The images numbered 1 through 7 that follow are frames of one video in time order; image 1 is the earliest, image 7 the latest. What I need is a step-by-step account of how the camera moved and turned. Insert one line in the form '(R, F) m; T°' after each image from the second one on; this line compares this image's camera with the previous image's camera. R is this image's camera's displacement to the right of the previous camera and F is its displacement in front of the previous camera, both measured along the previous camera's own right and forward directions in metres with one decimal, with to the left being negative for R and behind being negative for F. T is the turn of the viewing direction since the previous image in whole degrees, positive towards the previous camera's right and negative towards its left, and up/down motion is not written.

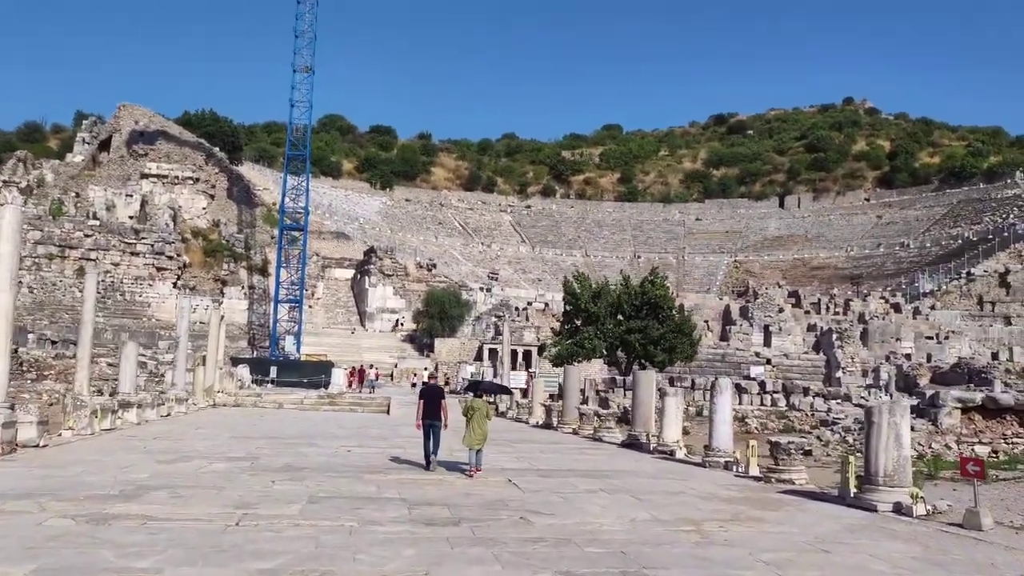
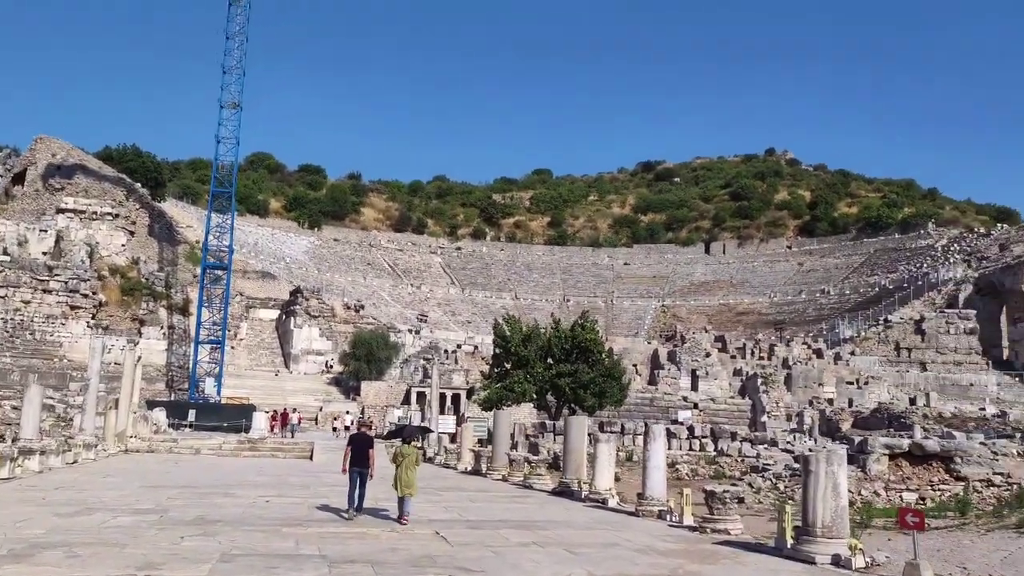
(0.0, +0.3) m; +4°
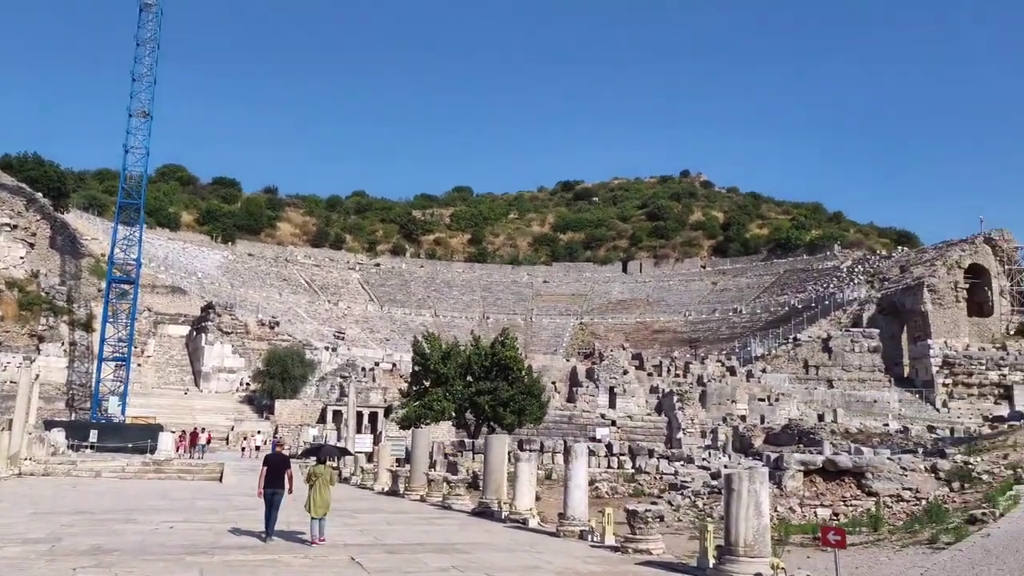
(0.0, +0.2) m; +5°
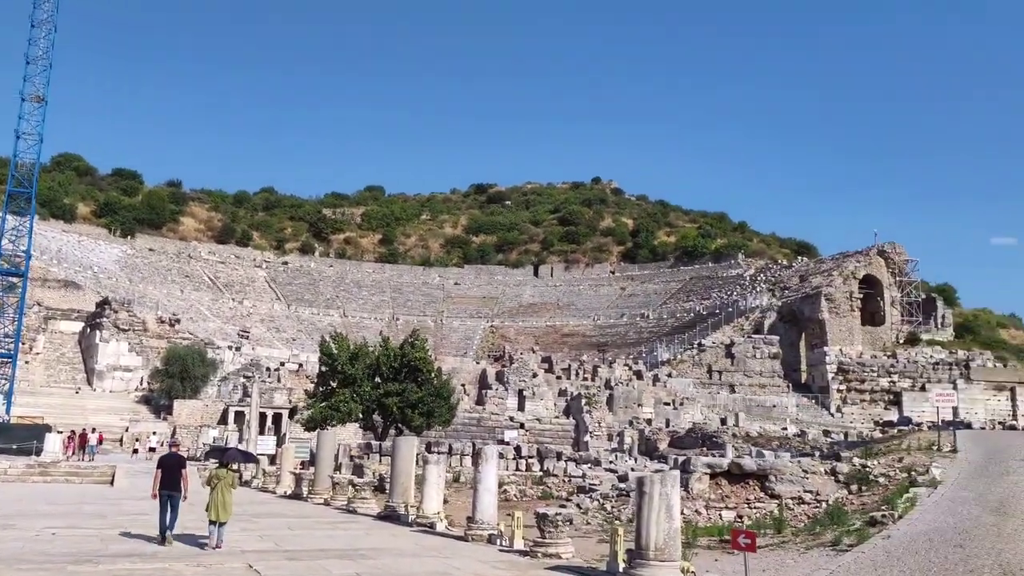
(0.0, +0.2) m; +6°
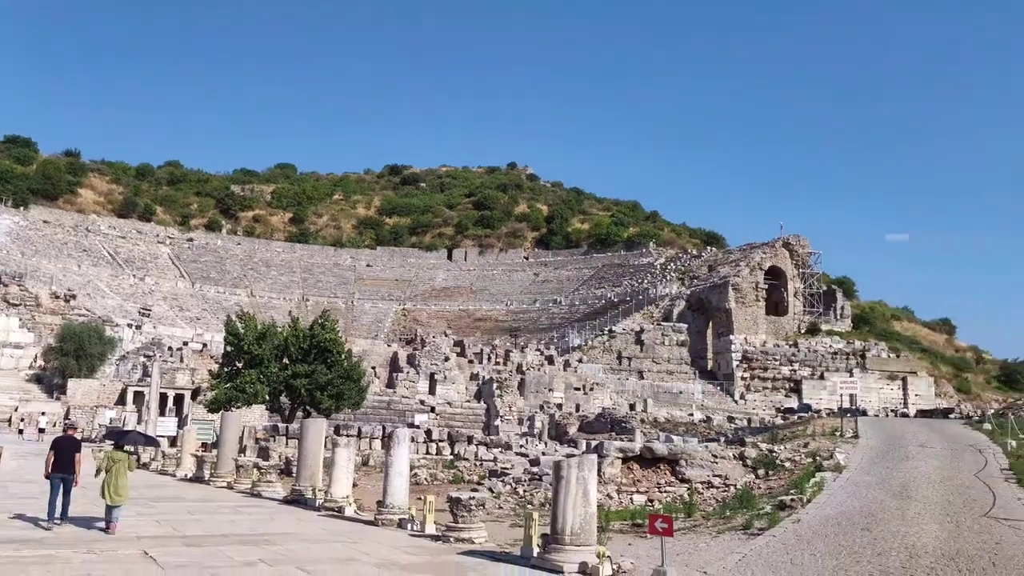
(0.0, +0.2) m; +6°
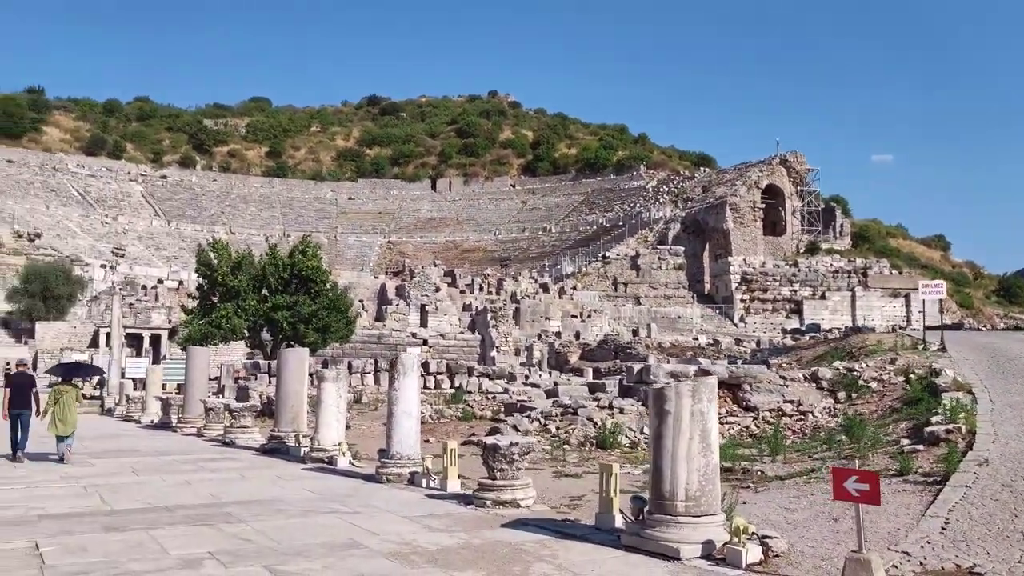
(-0.5, +2.6) m; +1°
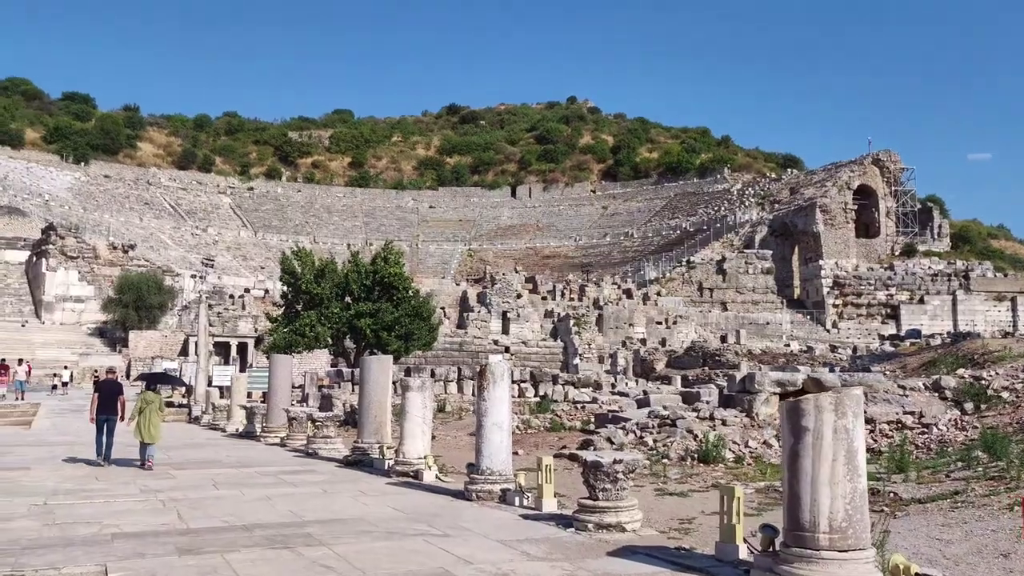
(-0.1, +0.6) m; -5°
